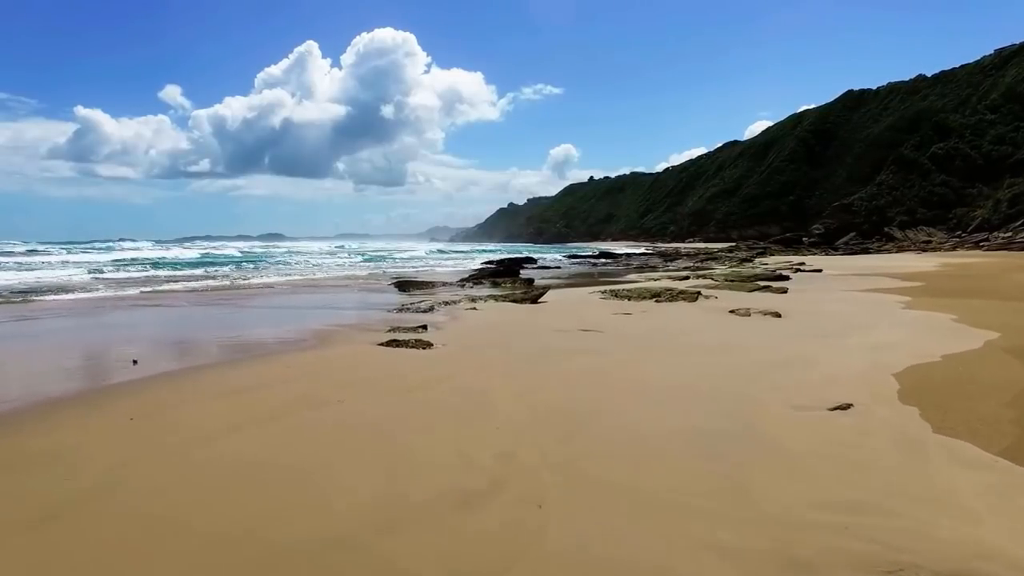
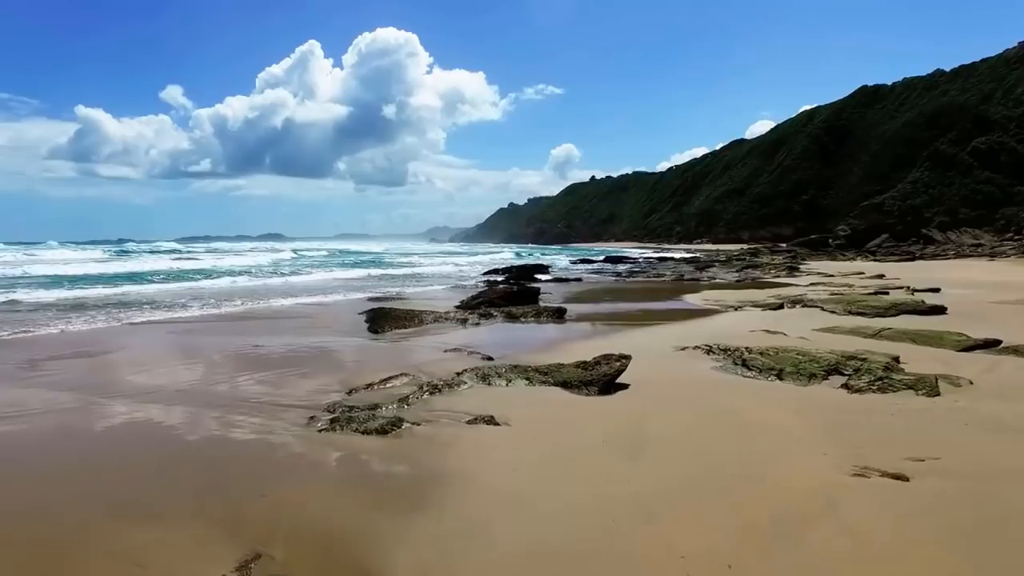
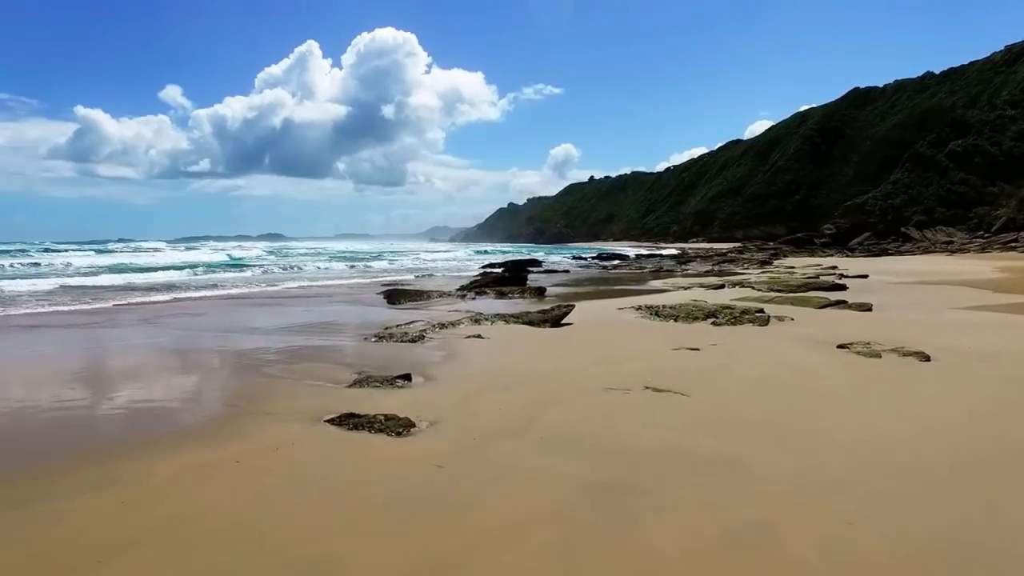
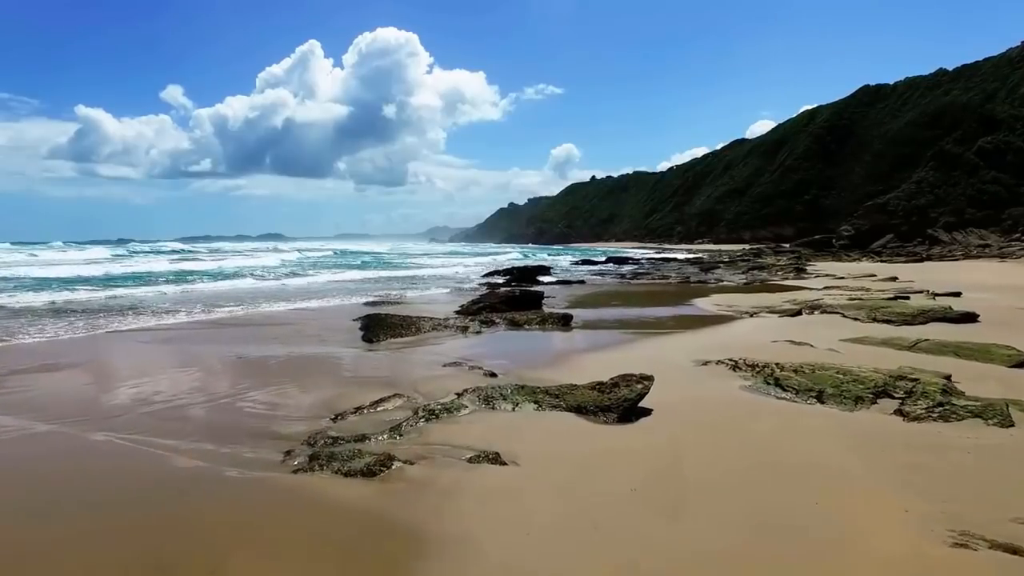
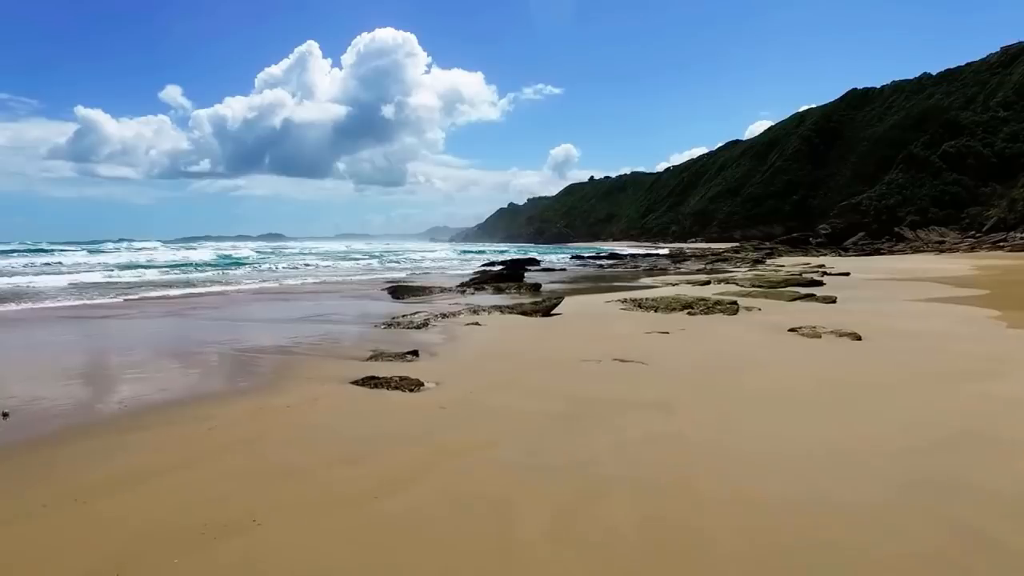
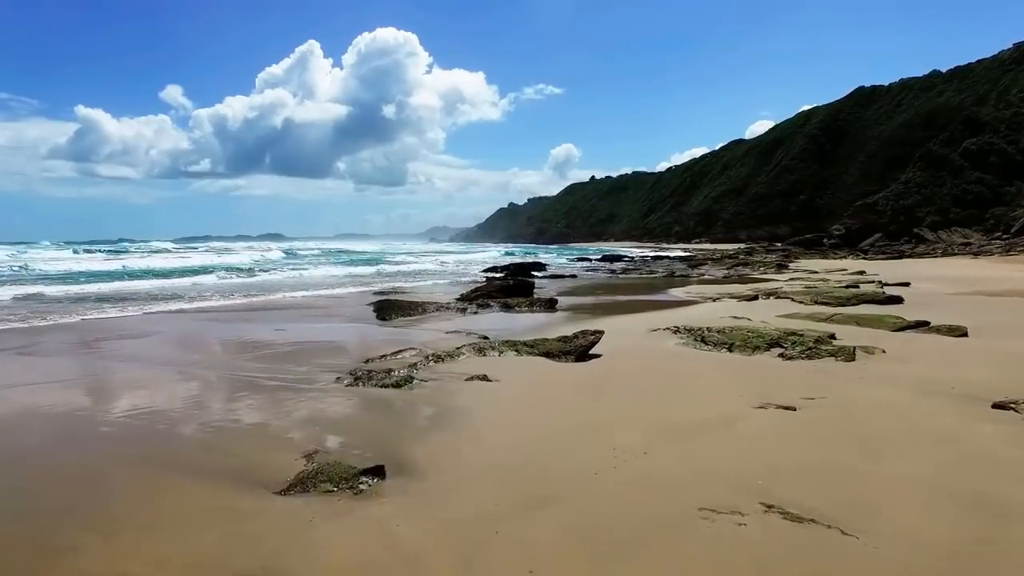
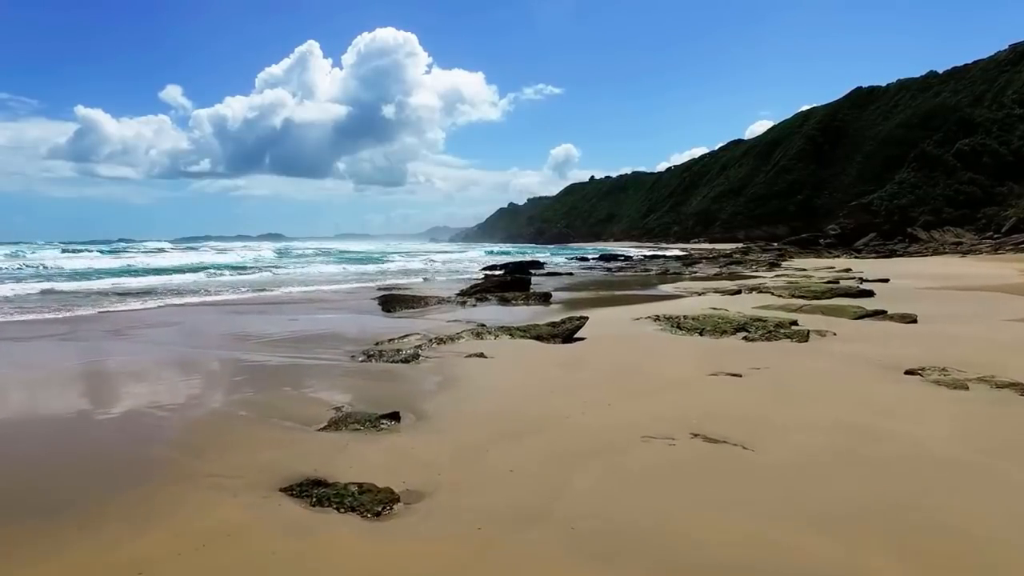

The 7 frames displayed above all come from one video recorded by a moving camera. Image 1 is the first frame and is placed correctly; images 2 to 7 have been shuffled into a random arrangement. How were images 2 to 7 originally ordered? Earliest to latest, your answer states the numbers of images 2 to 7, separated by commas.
5, 3, 7, 6, 2, 4
